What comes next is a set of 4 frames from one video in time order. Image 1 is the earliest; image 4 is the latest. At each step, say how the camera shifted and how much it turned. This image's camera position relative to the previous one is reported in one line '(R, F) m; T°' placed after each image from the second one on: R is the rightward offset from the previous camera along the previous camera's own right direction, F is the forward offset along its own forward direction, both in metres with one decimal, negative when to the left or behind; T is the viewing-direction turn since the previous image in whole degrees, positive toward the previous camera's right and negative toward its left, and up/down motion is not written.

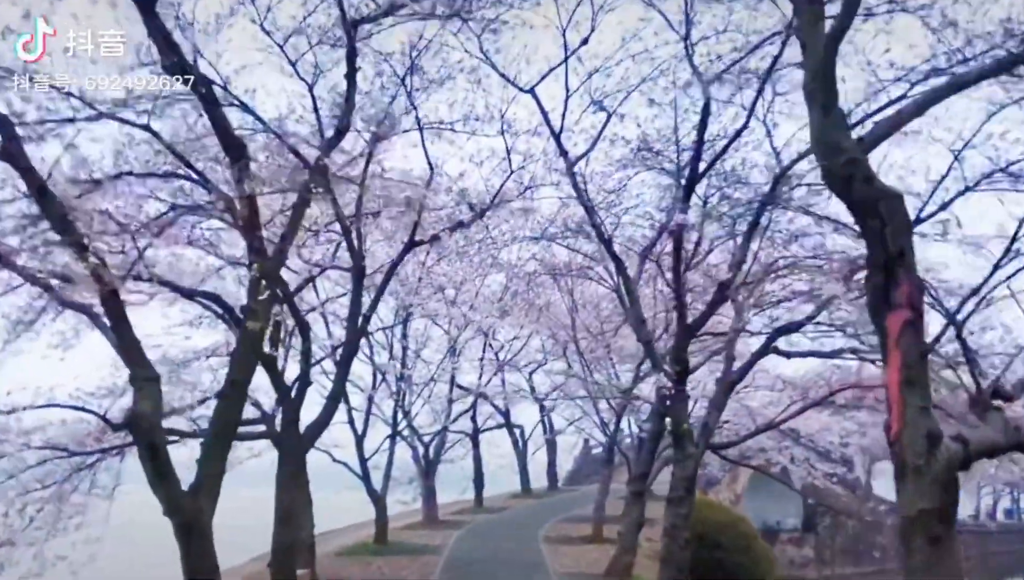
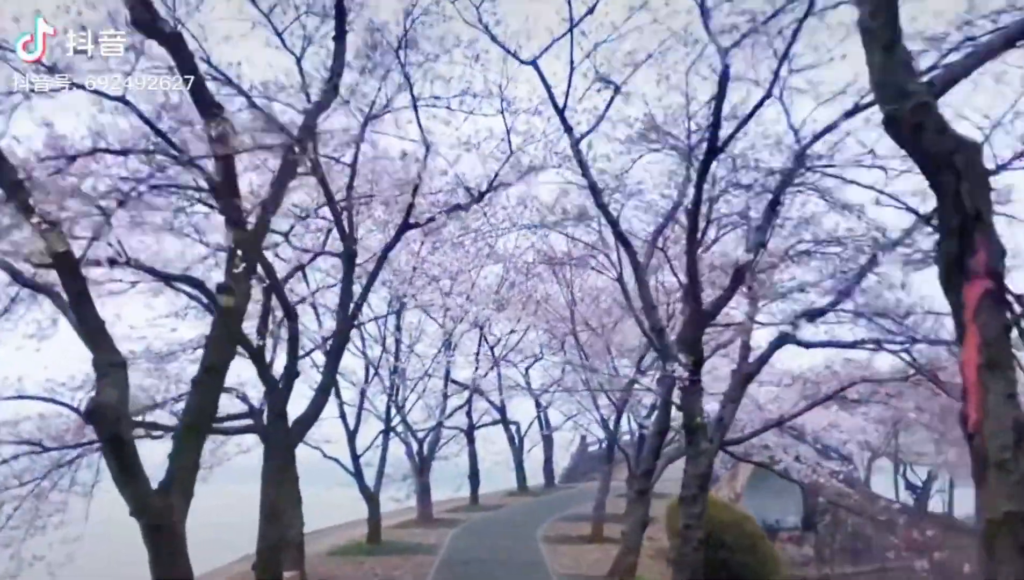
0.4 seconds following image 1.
(-0.1, +0.6) m; 0°
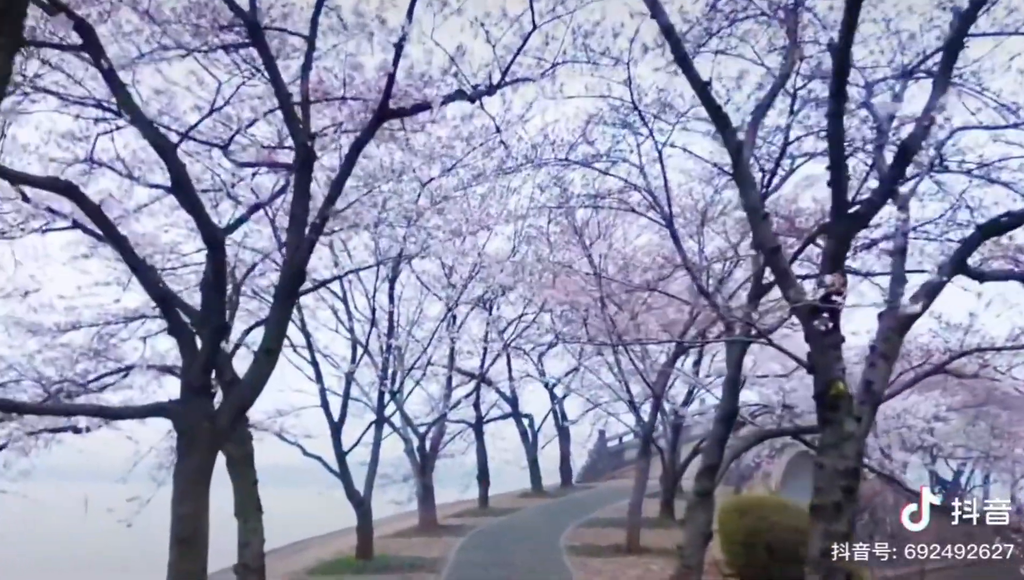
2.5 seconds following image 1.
(-0.2, +2.9) m; 0°
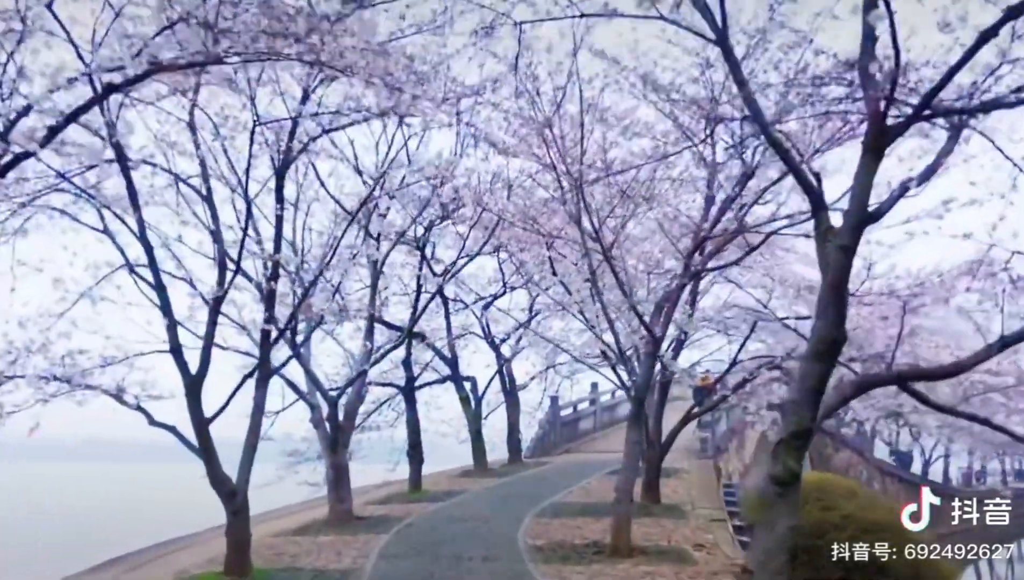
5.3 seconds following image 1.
(-0.1, +4.2) m; +4°
